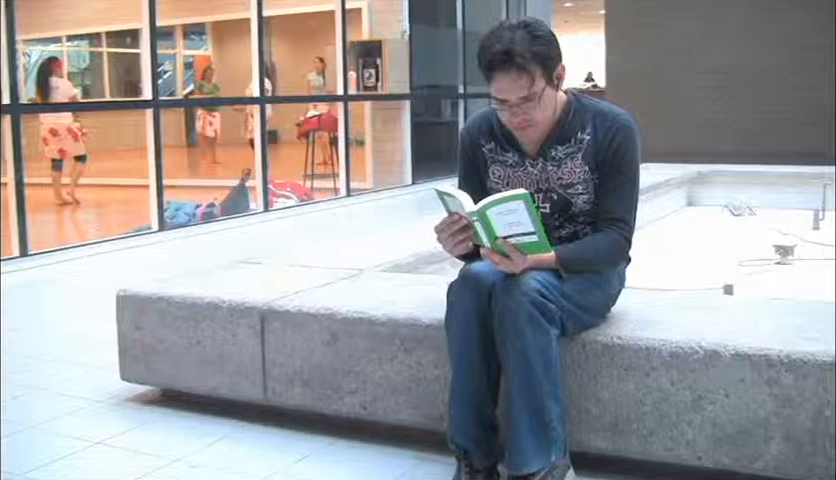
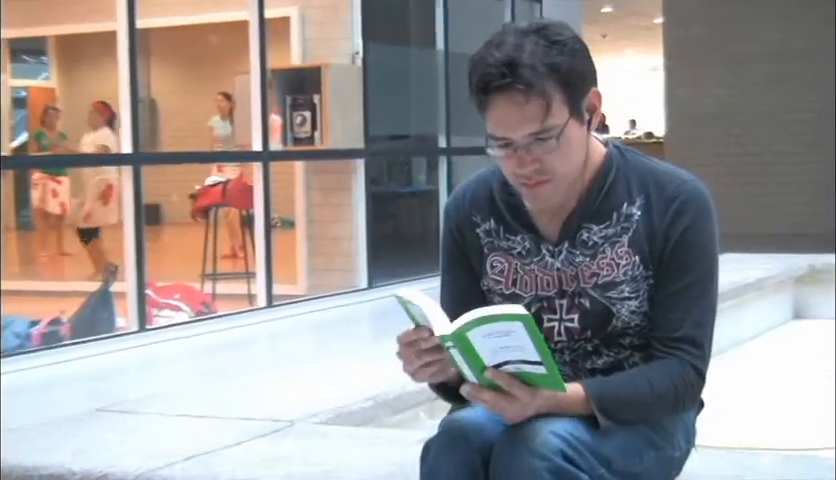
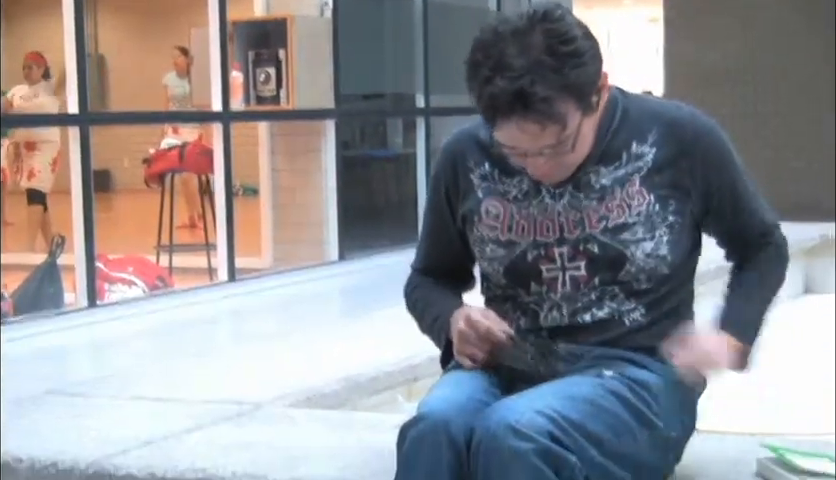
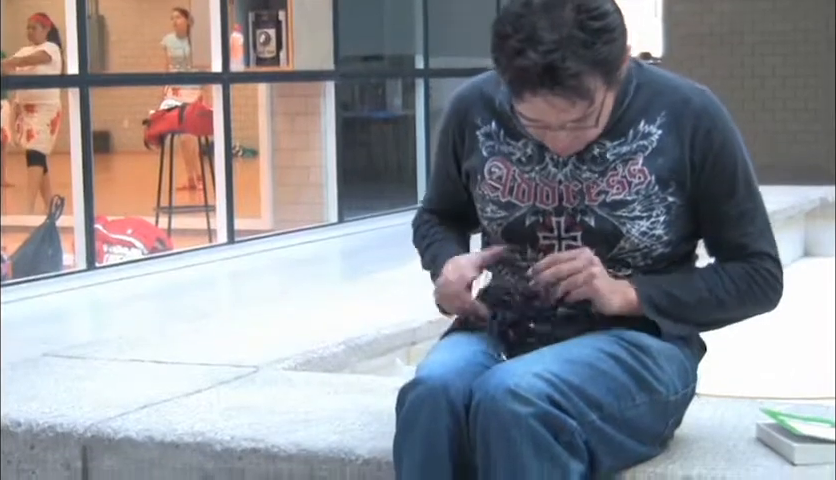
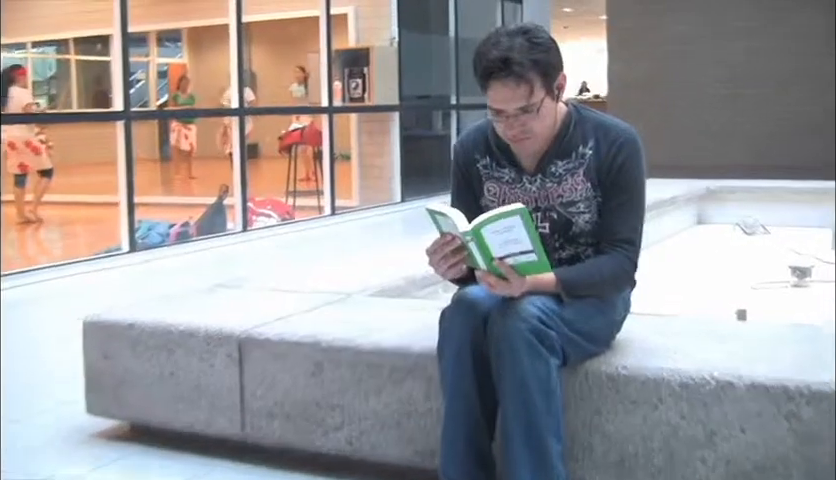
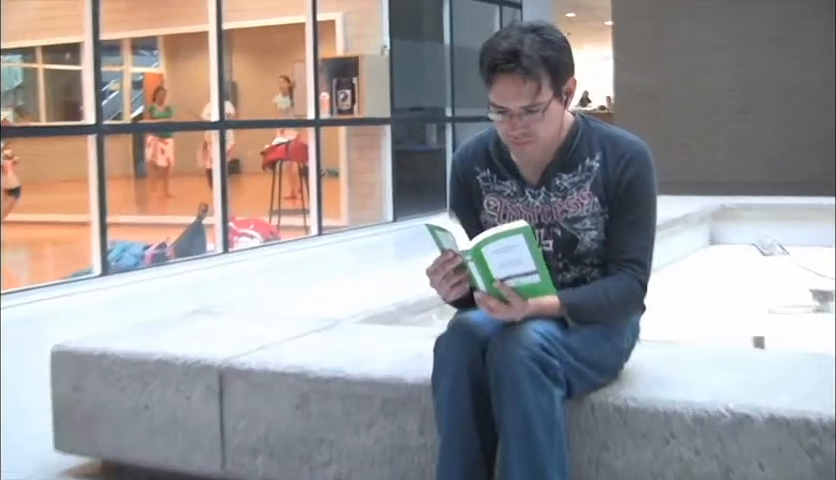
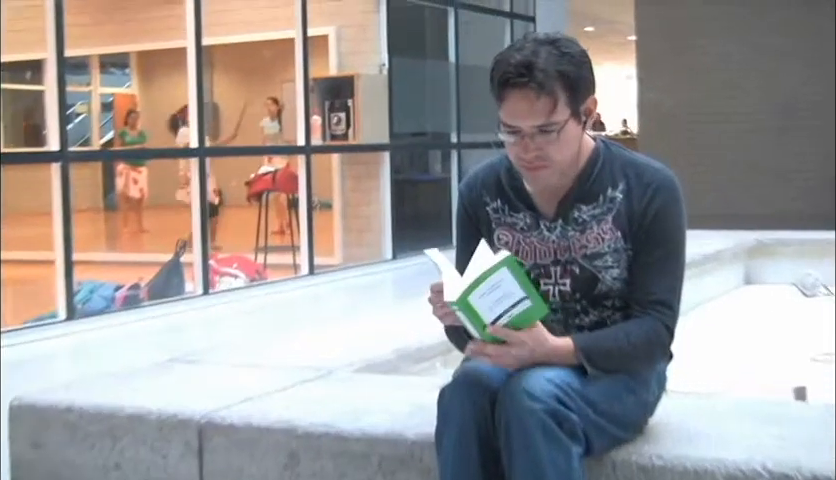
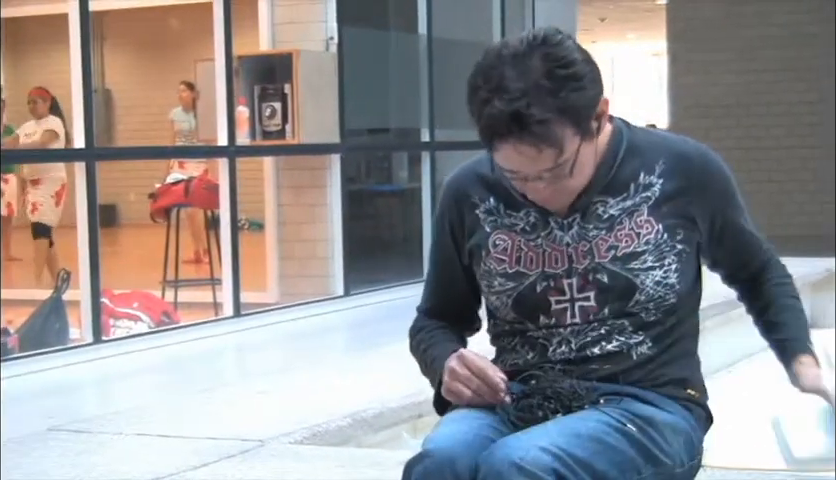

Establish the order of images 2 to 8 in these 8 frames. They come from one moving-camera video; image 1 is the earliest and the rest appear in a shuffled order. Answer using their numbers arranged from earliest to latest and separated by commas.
5, 6, 7, 2, 8, 3, 4
